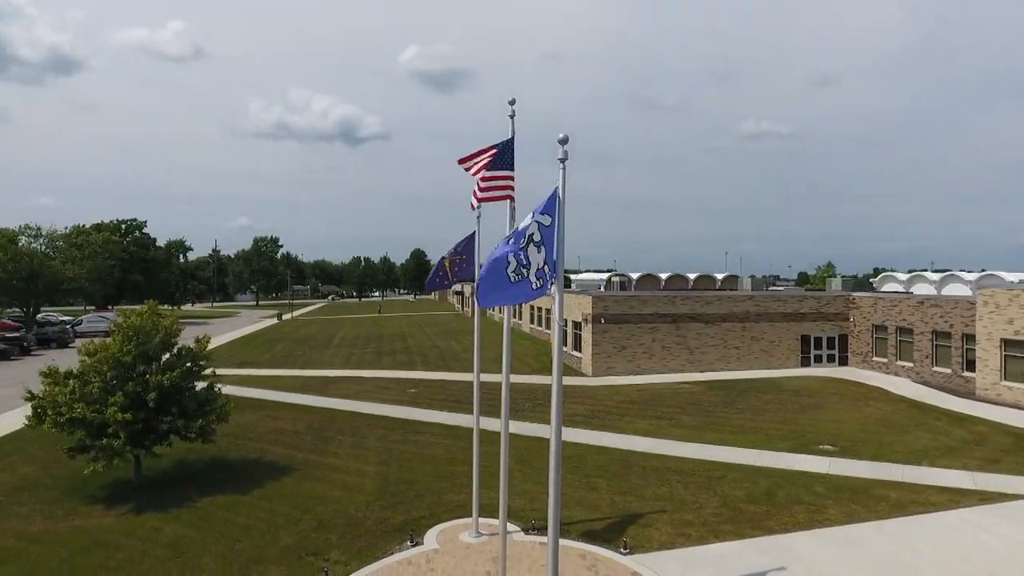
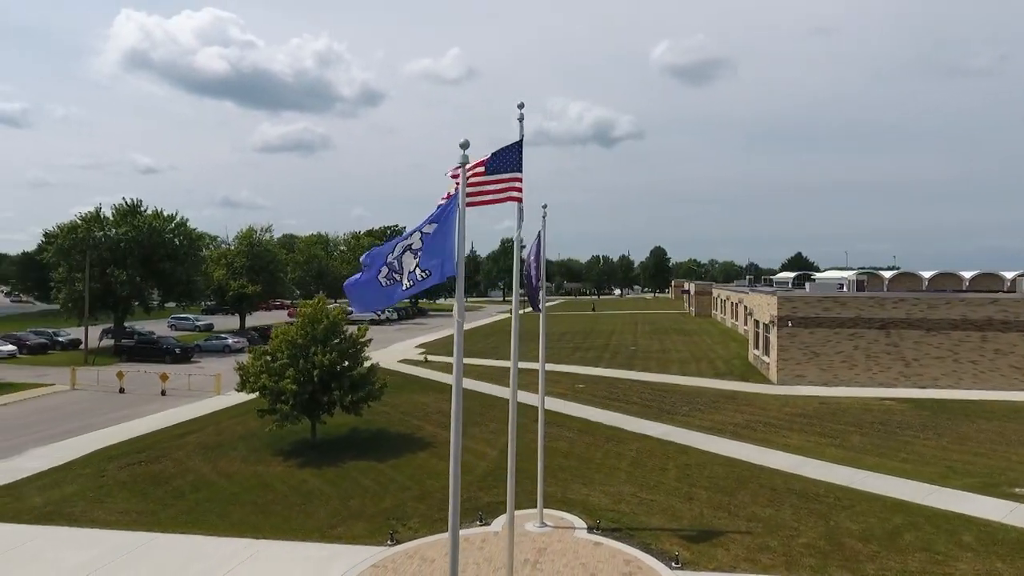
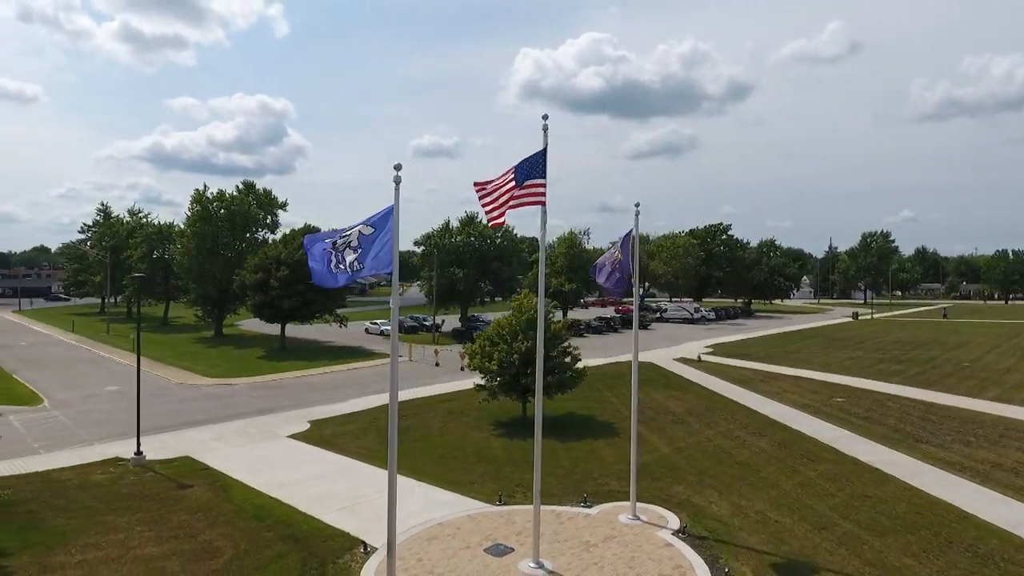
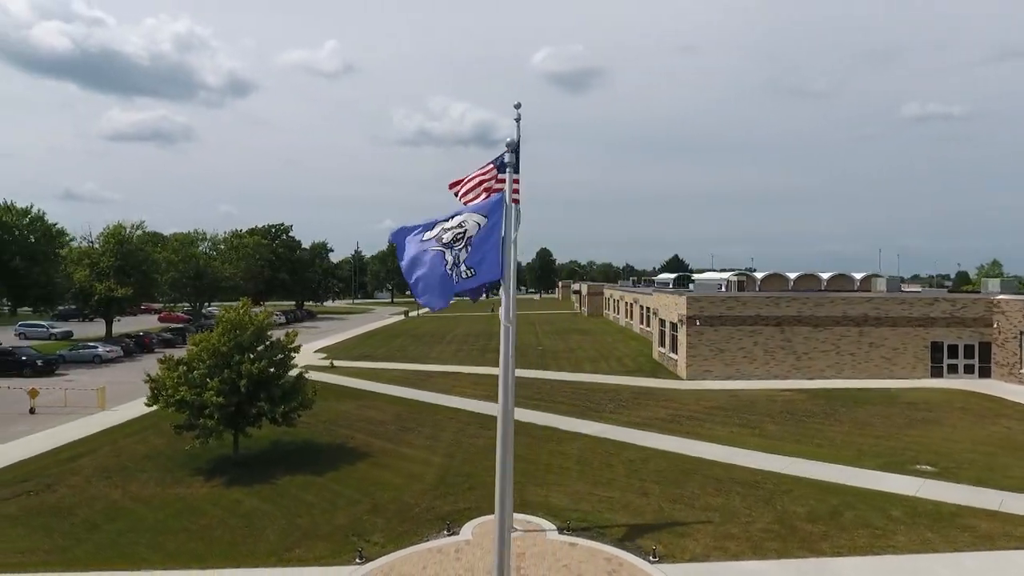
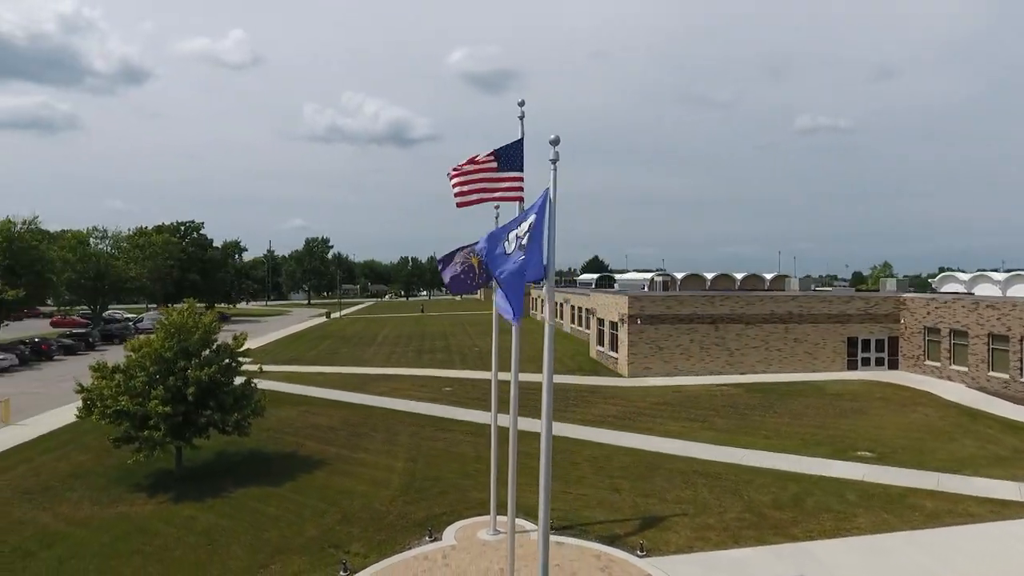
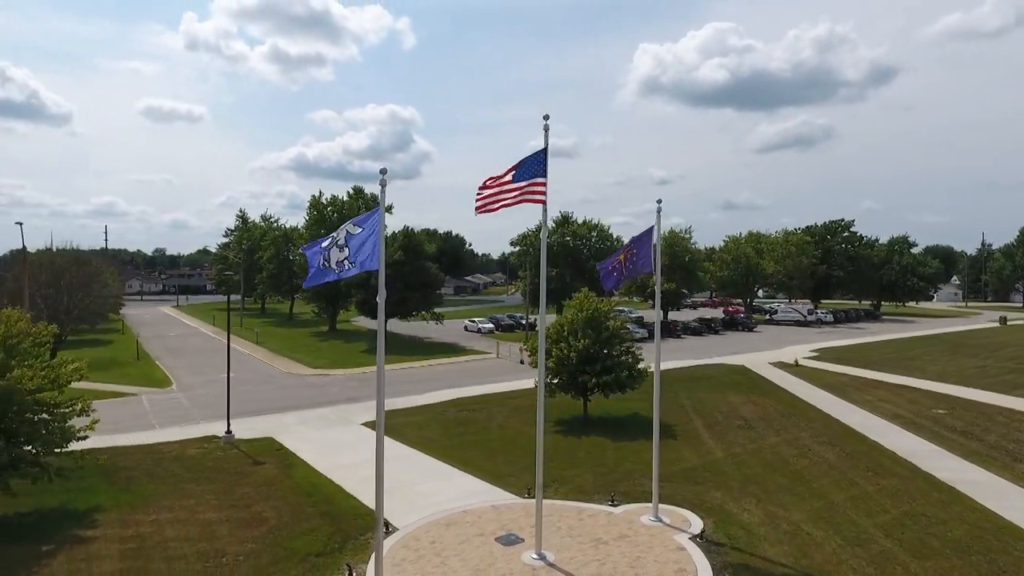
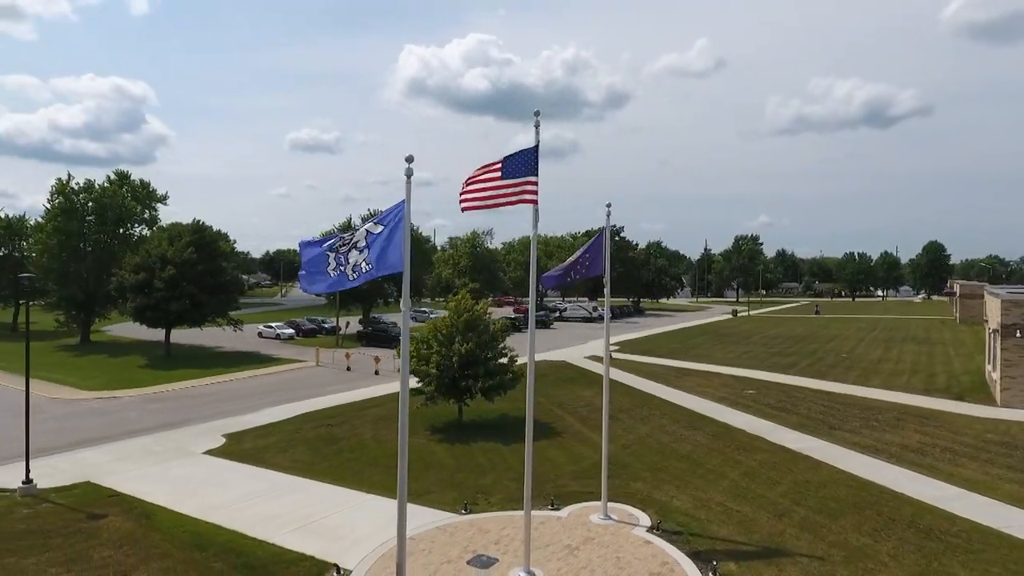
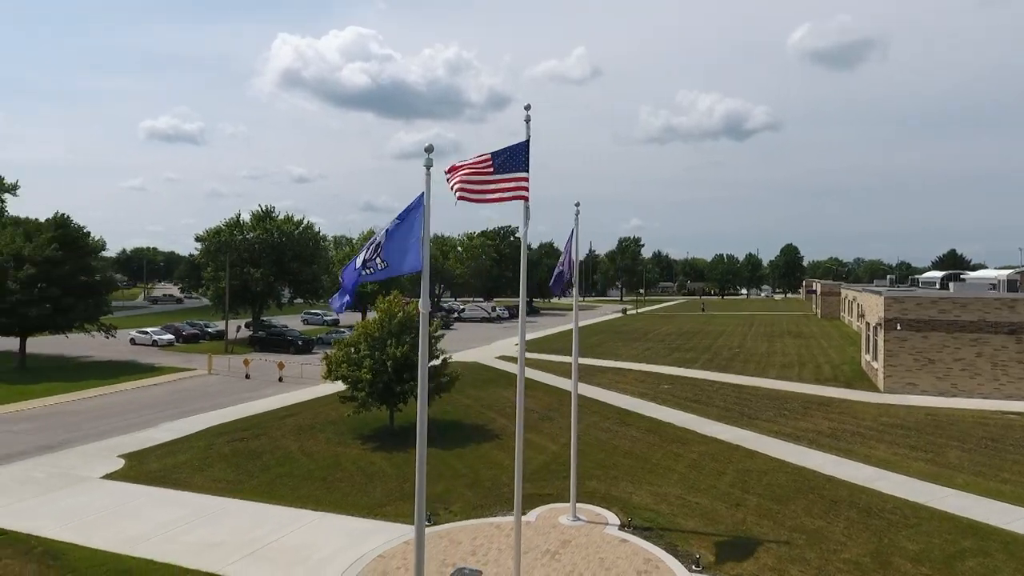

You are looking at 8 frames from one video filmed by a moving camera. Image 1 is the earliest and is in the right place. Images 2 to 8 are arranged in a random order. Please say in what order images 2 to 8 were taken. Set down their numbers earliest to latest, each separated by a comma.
5, 4, 2, 8, 7, 3, 6
